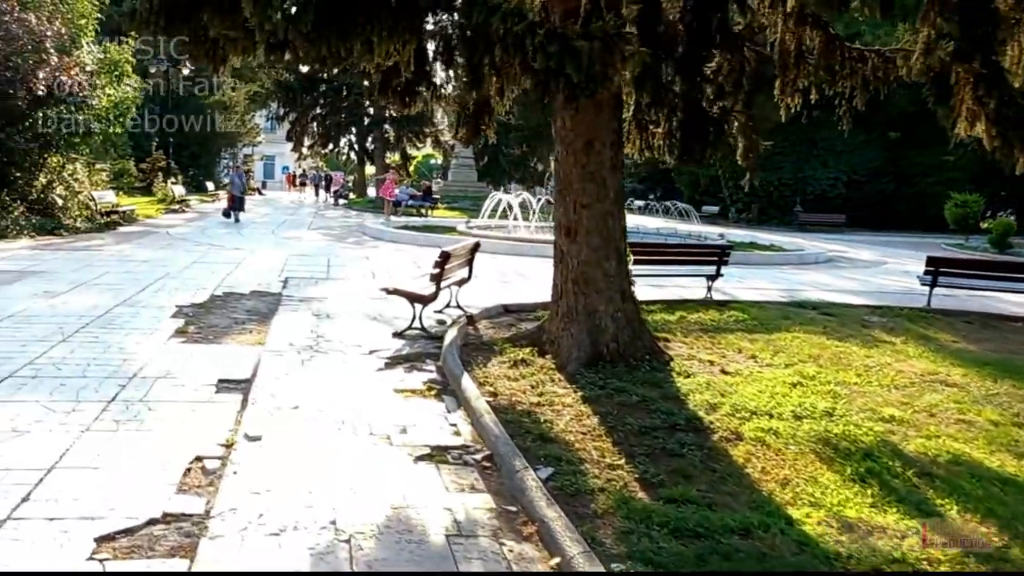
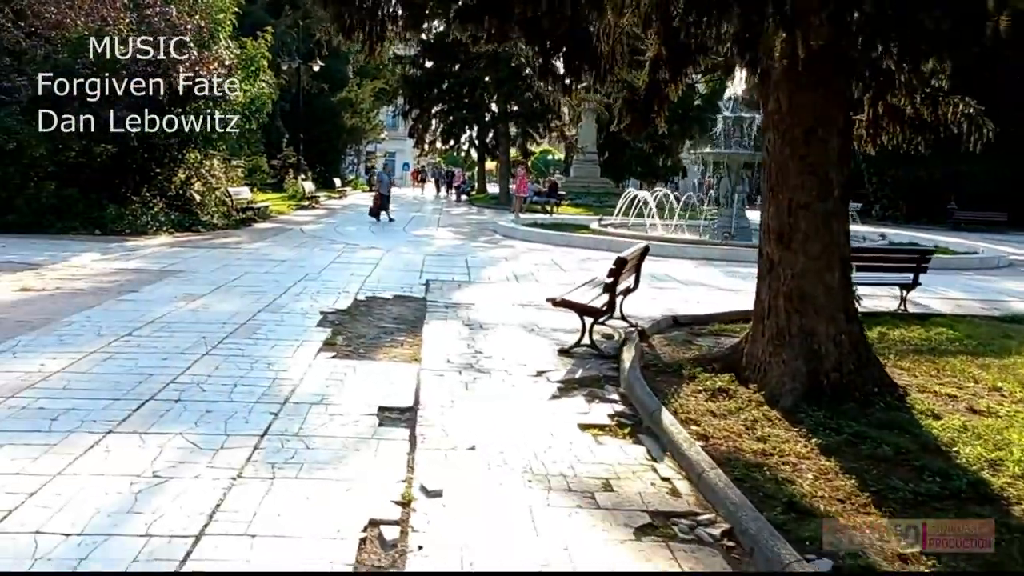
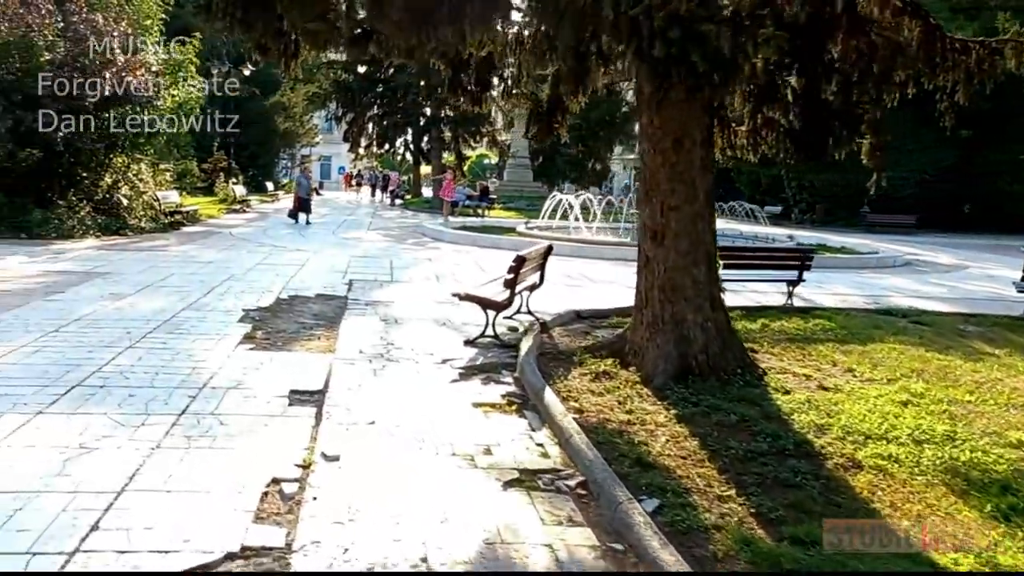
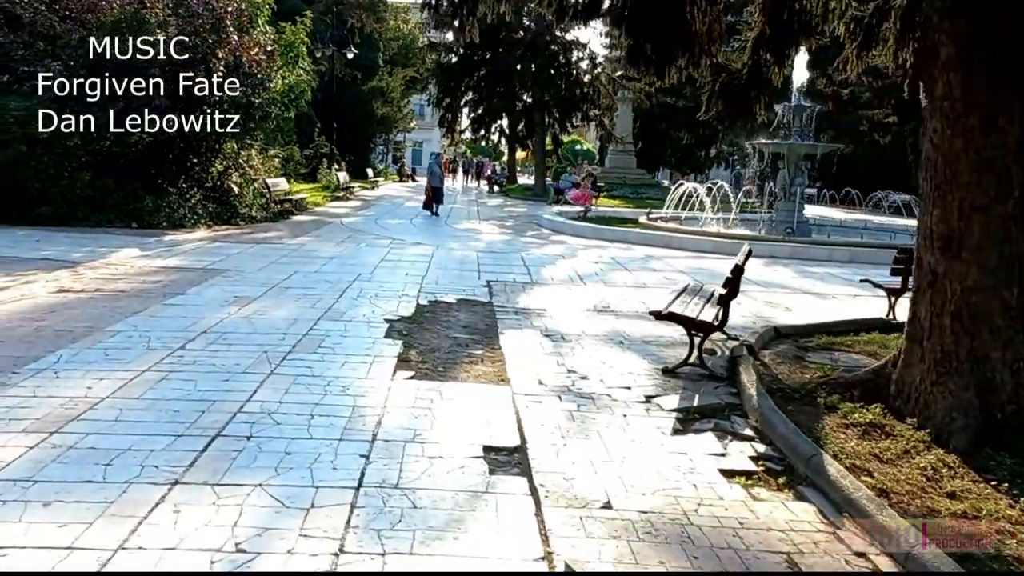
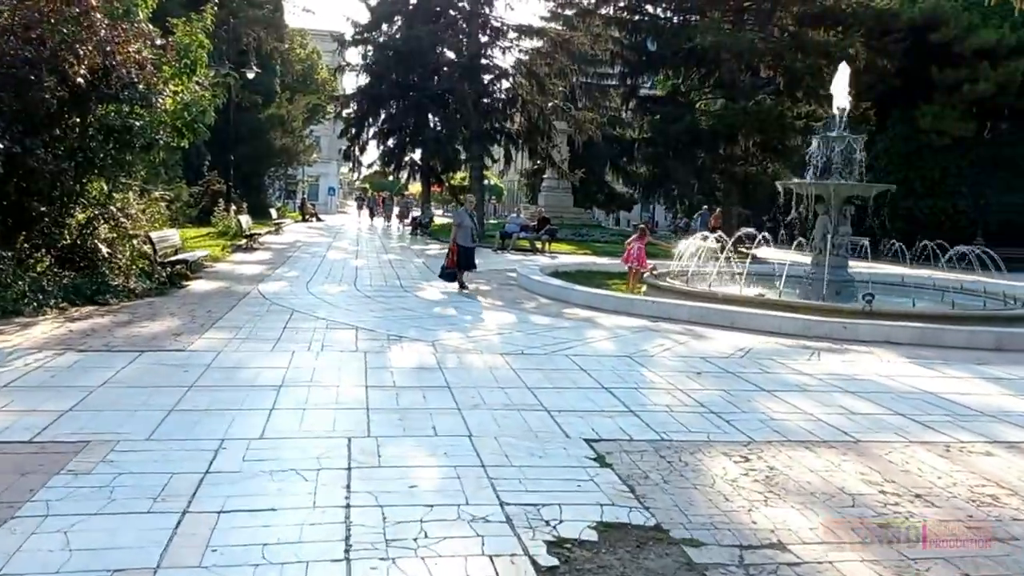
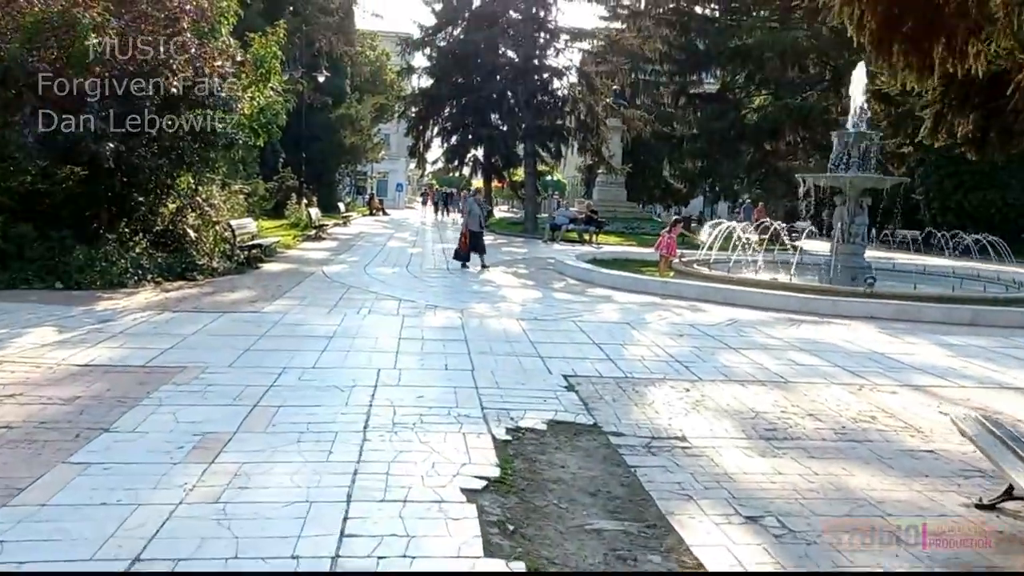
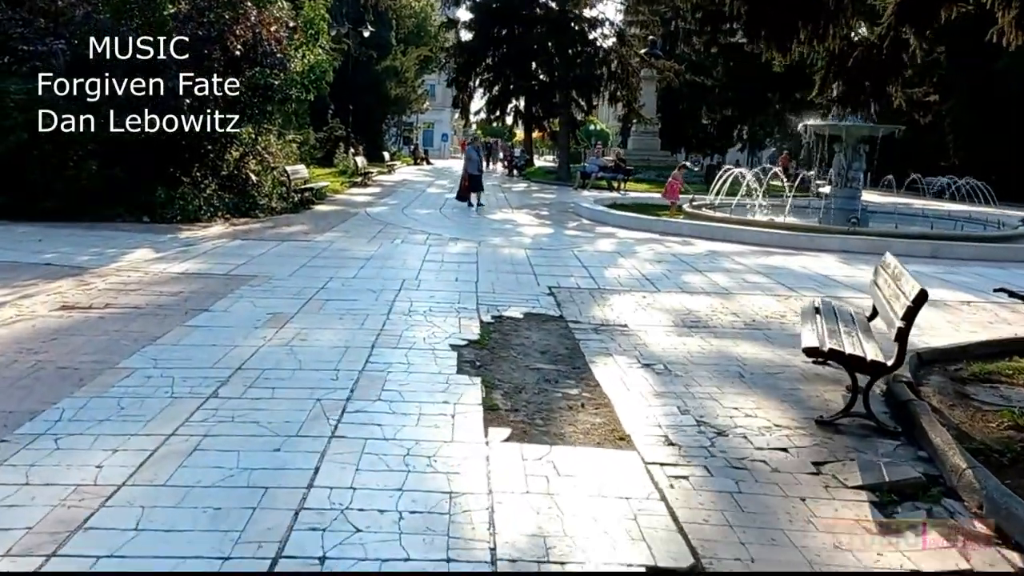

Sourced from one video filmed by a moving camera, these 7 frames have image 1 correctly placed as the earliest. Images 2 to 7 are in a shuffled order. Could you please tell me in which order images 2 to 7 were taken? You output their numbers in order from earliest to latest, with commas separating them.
3, 2, 4, 7, 6, 5
